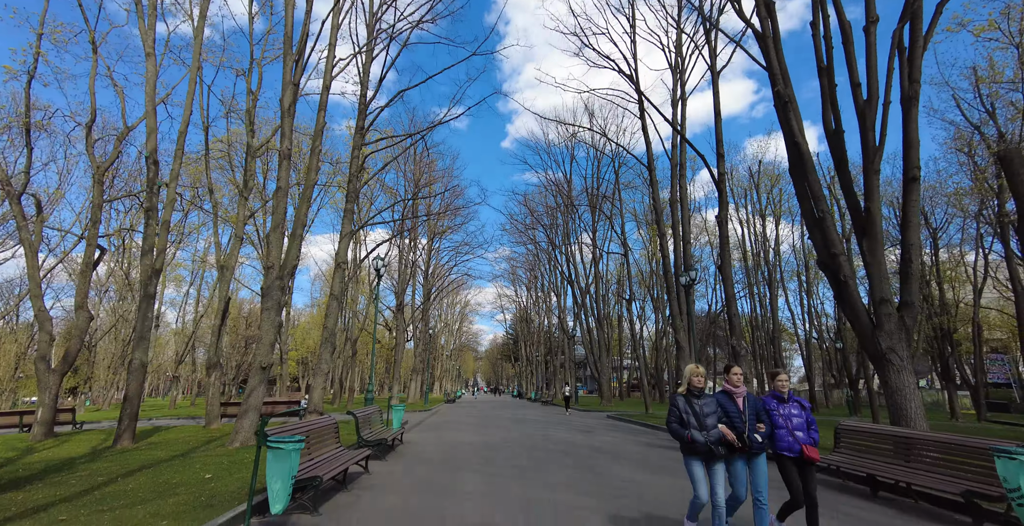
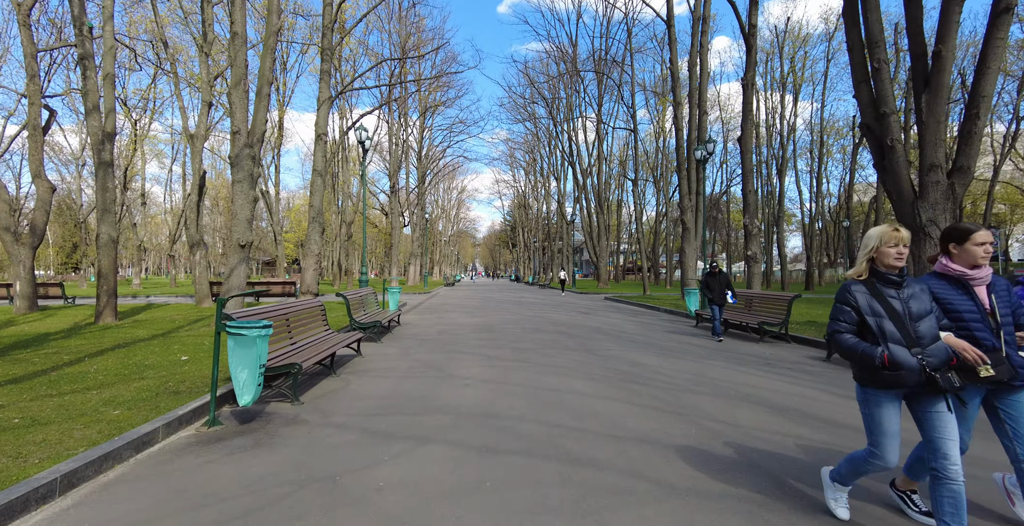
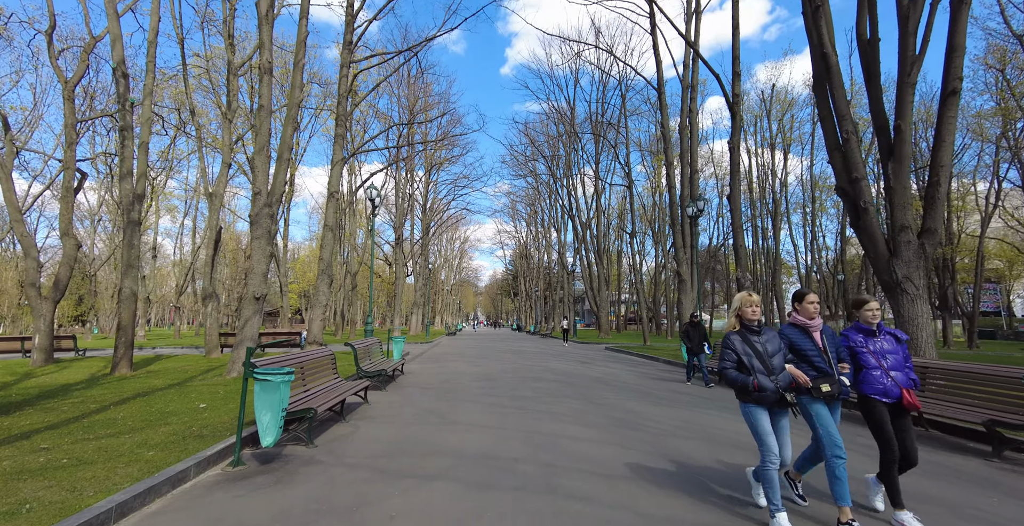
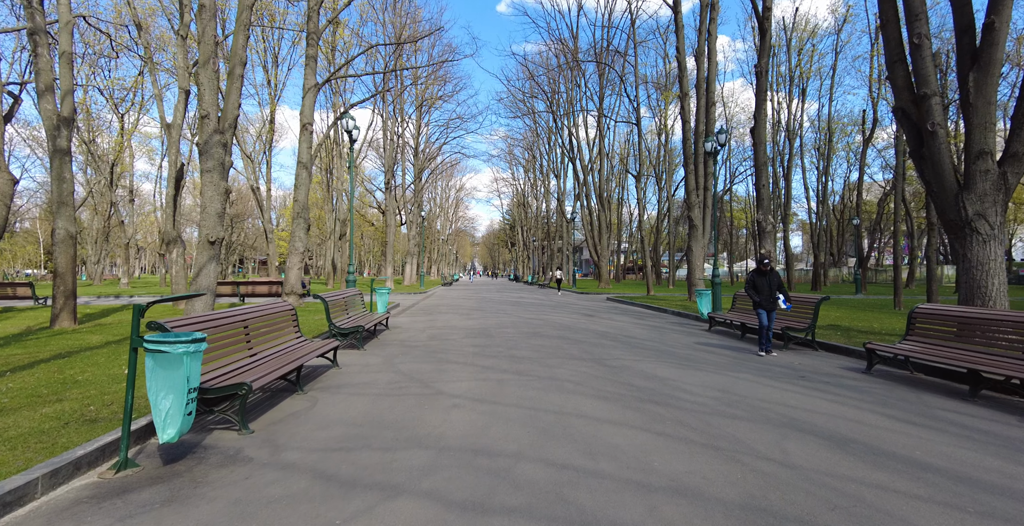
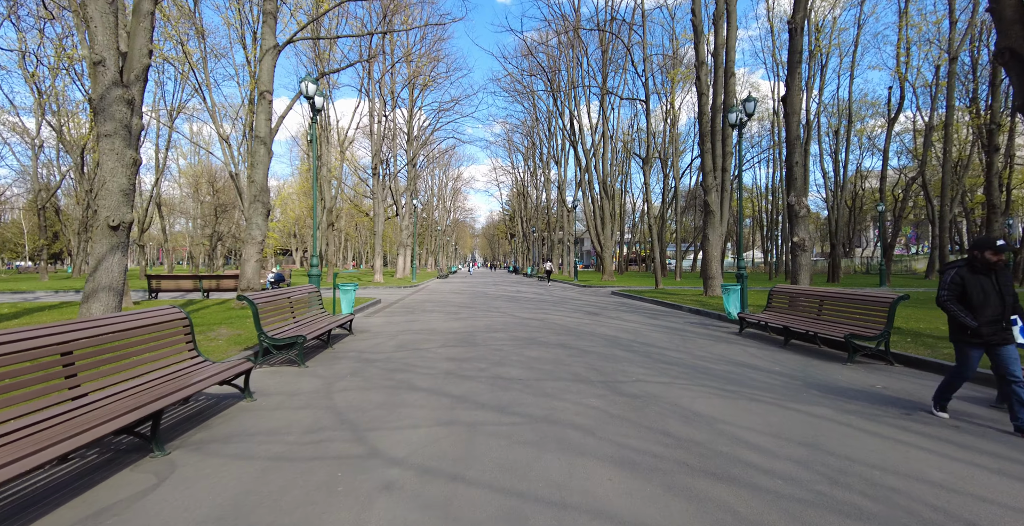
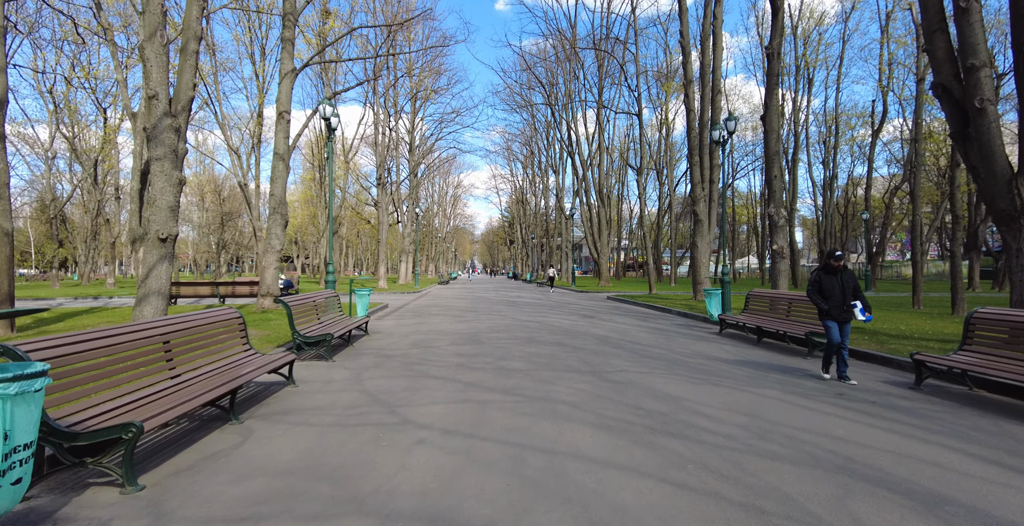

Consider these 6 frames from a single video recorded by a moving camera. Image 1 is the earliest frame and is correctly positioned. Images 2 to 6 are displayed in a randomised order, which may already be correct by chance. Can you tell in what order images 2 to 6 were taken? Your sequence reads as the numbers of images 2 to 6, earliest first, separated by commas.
3, 2, 4, 6, 5
